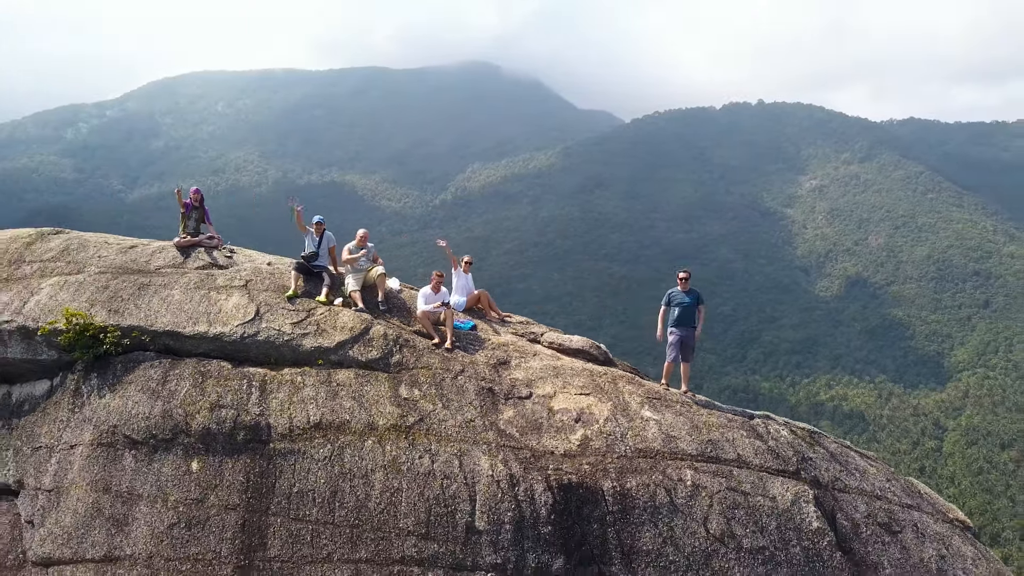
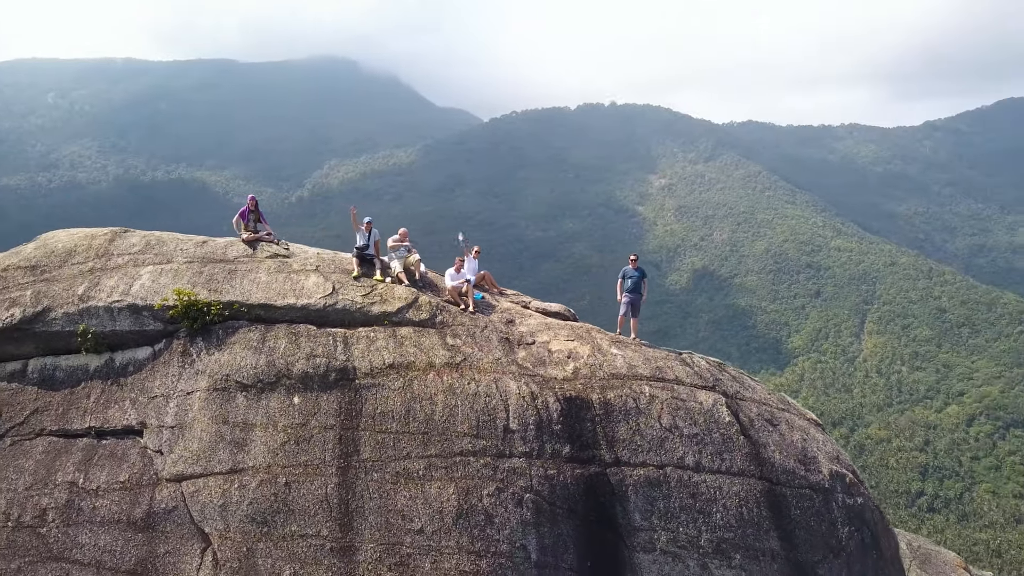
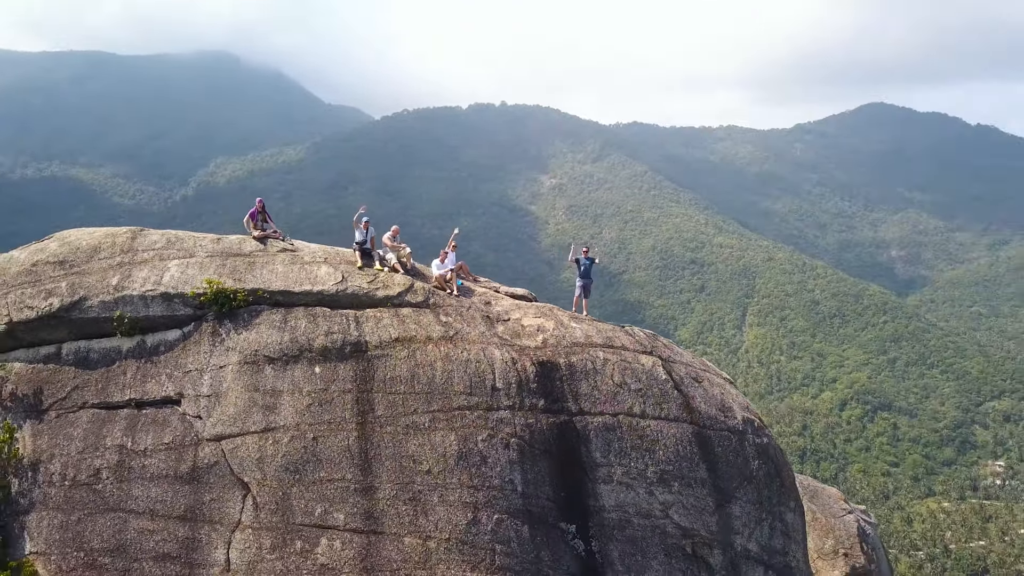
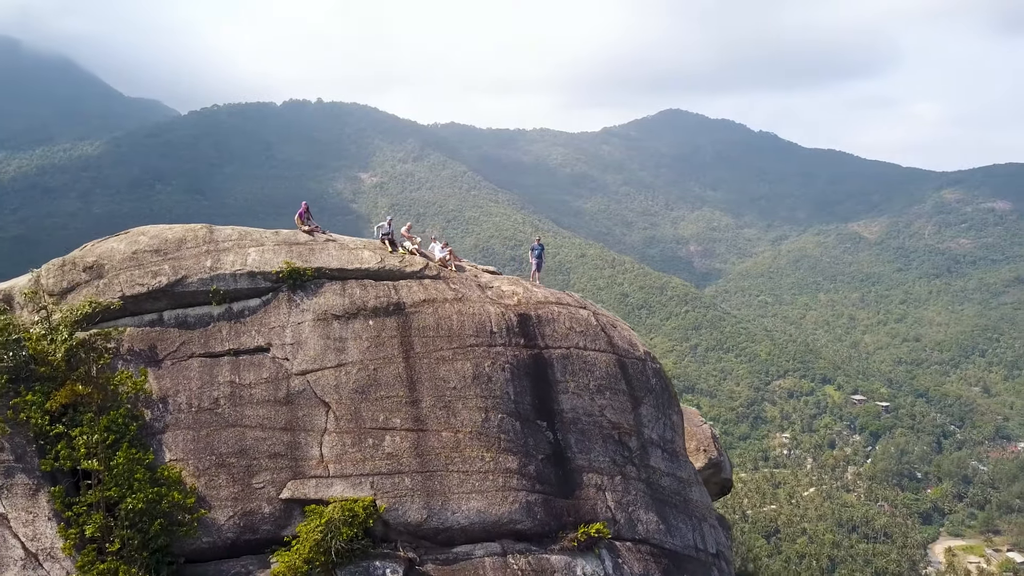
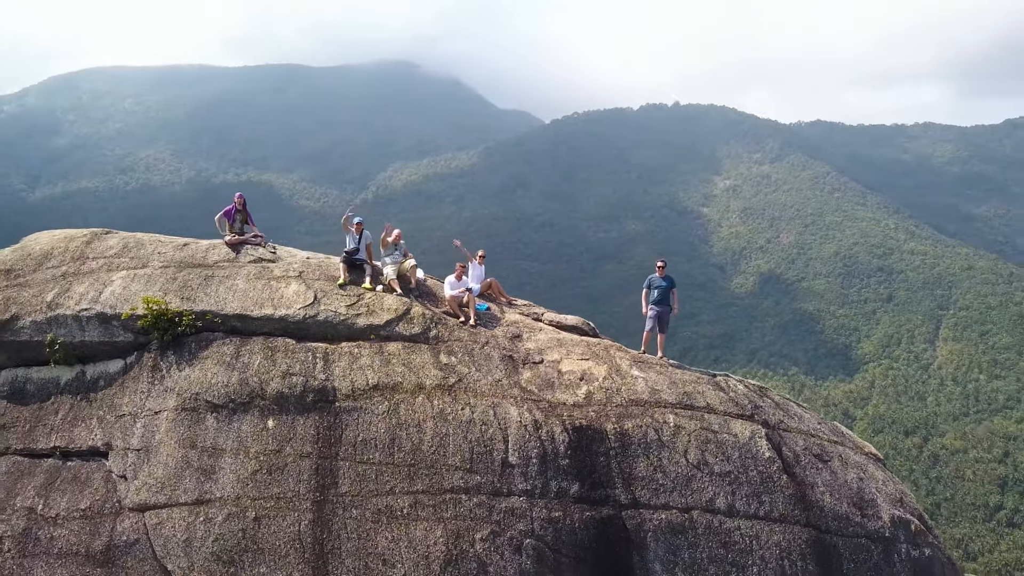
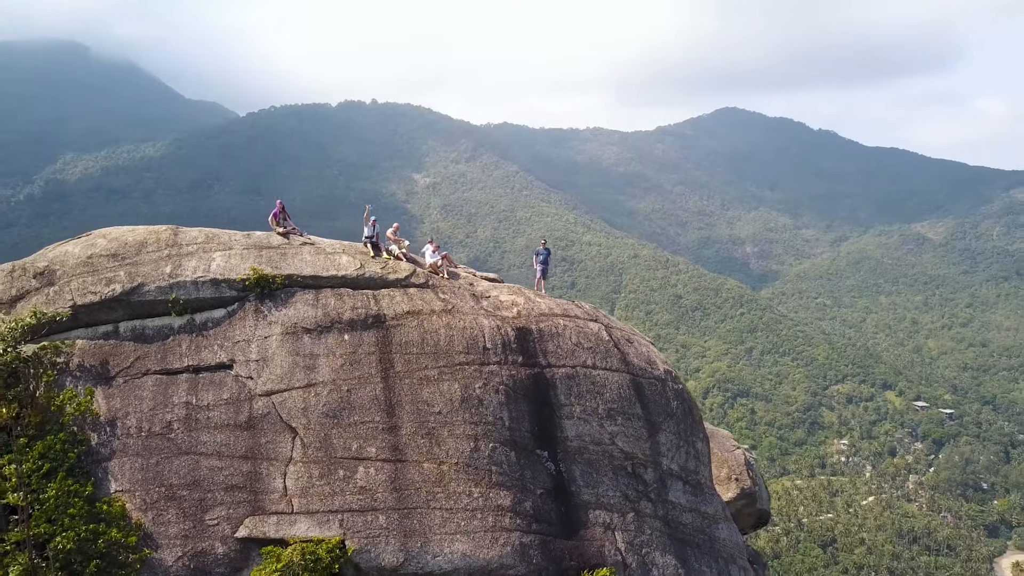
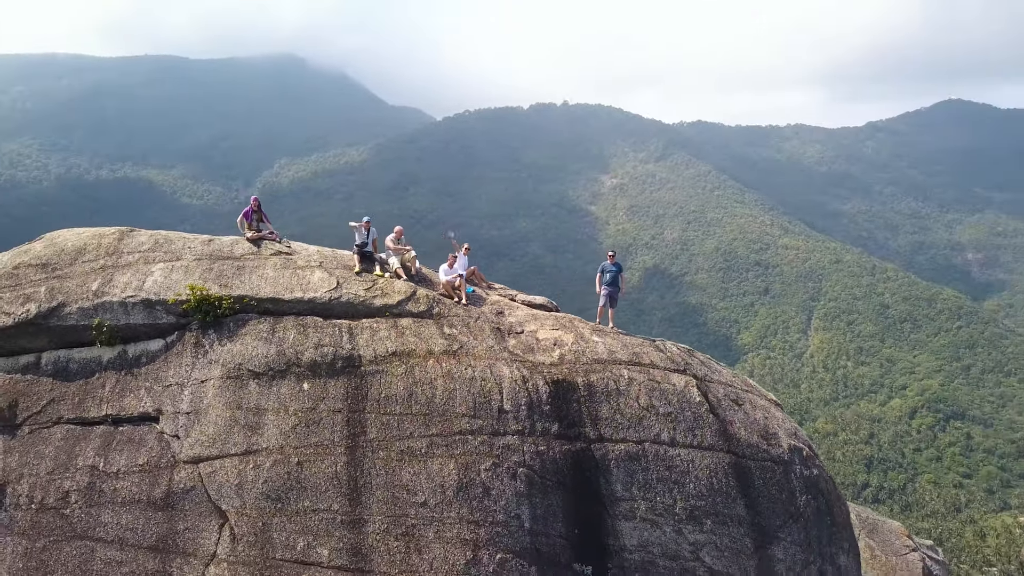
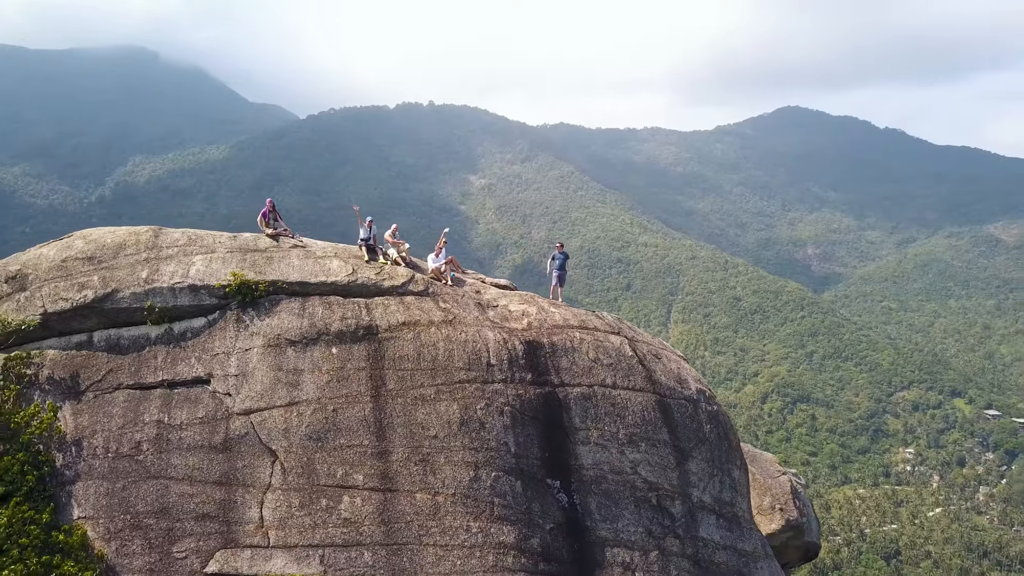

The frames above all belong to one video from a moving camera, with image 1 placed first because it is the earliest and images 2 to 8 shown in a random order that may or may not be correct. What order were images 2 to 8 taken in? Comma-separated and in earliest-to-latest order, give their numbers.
5, 2, 7, 3, 8, 6, 4
